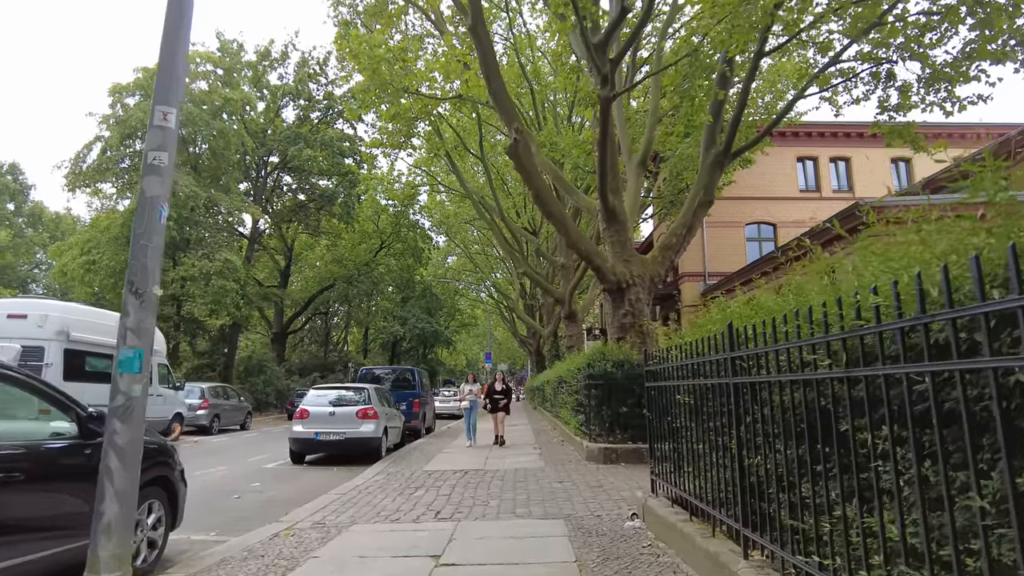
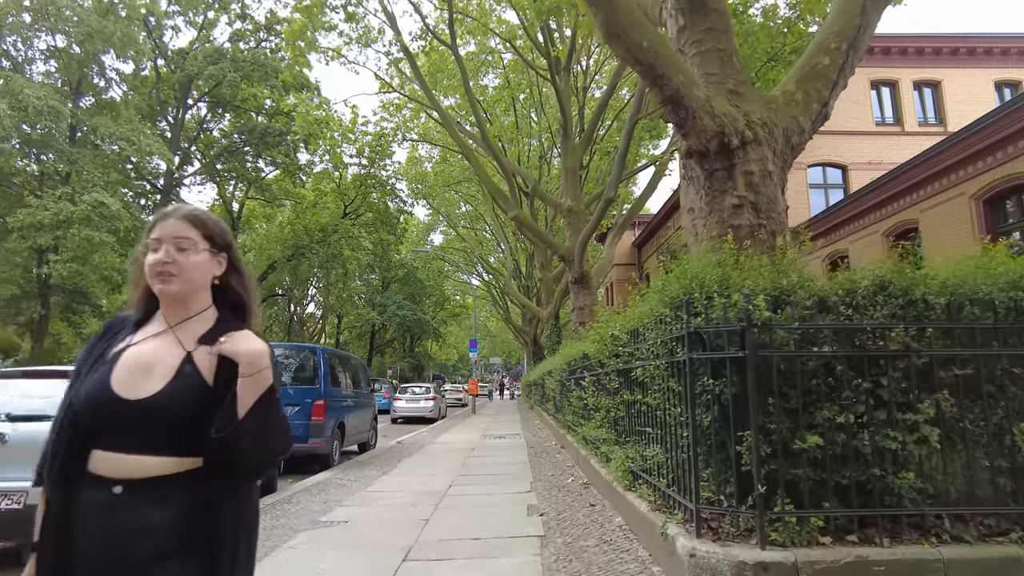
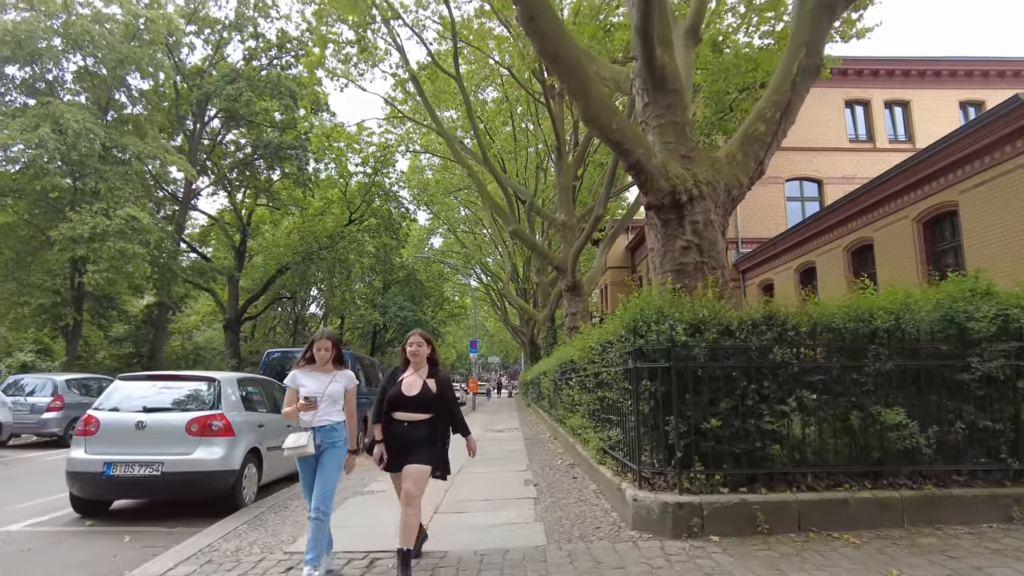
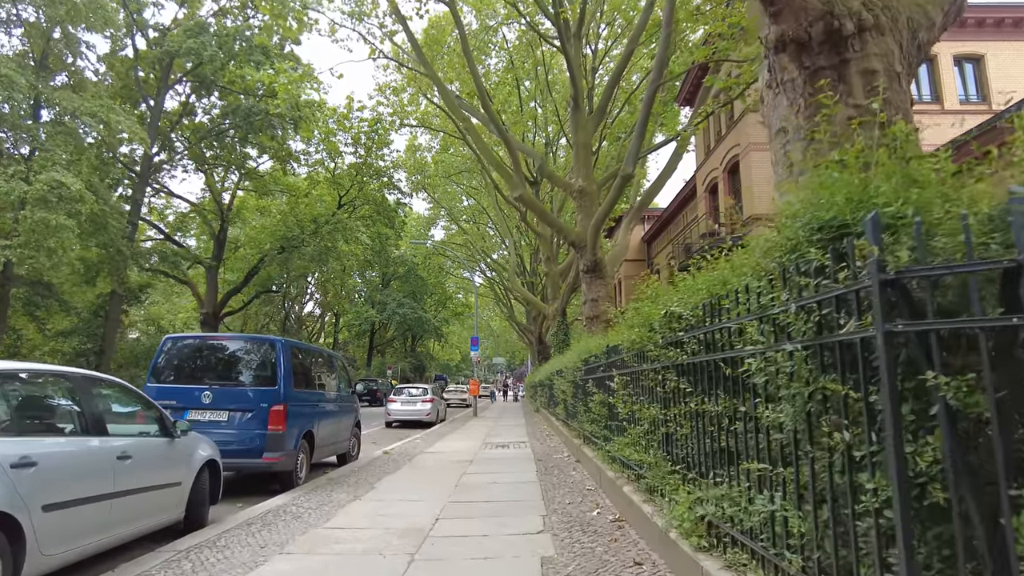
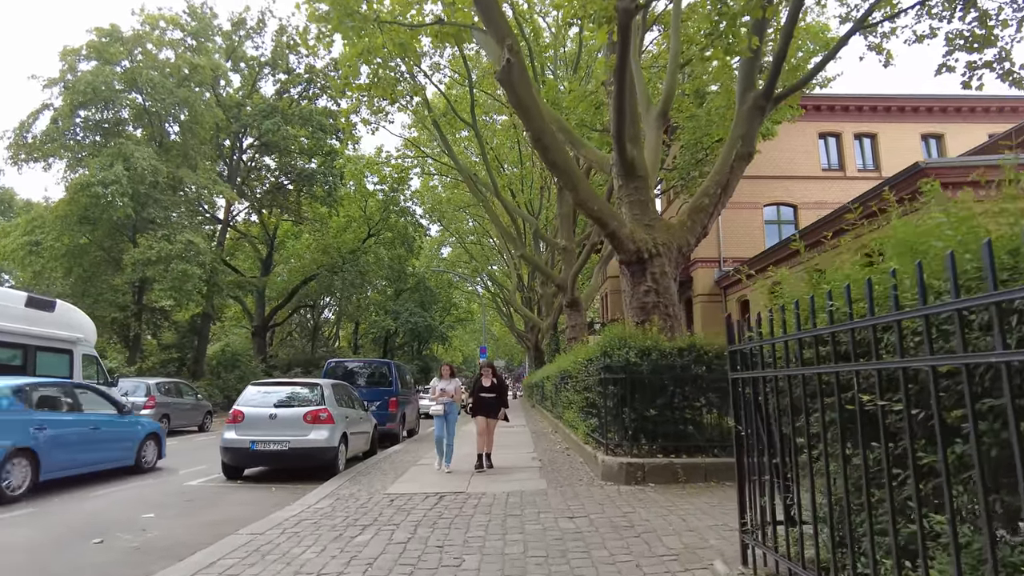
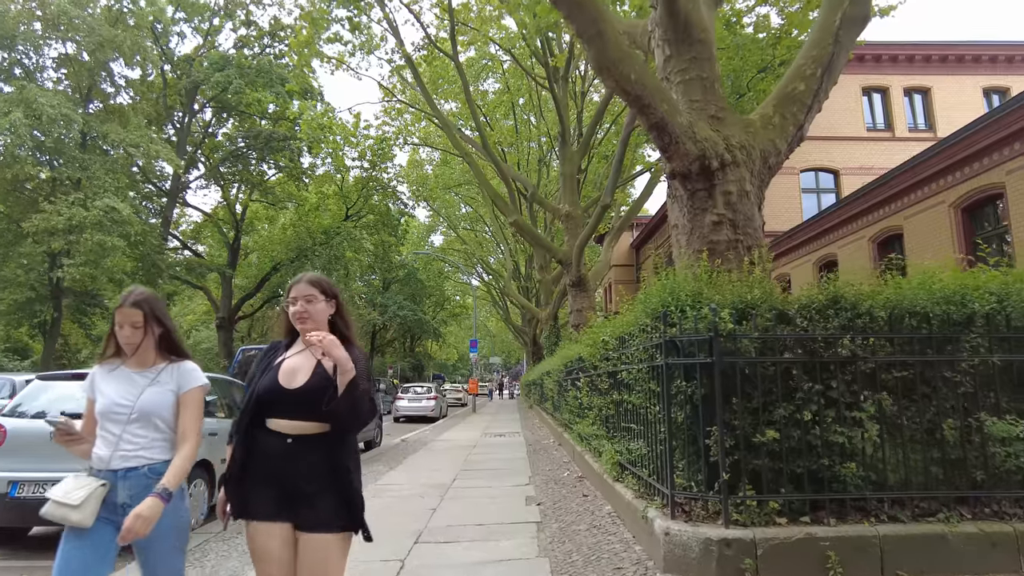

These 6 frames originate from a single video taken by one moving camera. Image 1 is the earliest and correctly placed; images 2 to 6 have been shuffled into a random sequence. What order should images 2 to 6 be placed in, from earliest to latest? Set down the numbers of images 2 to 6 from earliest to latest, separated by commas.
5, 3, 6, 2, 4
